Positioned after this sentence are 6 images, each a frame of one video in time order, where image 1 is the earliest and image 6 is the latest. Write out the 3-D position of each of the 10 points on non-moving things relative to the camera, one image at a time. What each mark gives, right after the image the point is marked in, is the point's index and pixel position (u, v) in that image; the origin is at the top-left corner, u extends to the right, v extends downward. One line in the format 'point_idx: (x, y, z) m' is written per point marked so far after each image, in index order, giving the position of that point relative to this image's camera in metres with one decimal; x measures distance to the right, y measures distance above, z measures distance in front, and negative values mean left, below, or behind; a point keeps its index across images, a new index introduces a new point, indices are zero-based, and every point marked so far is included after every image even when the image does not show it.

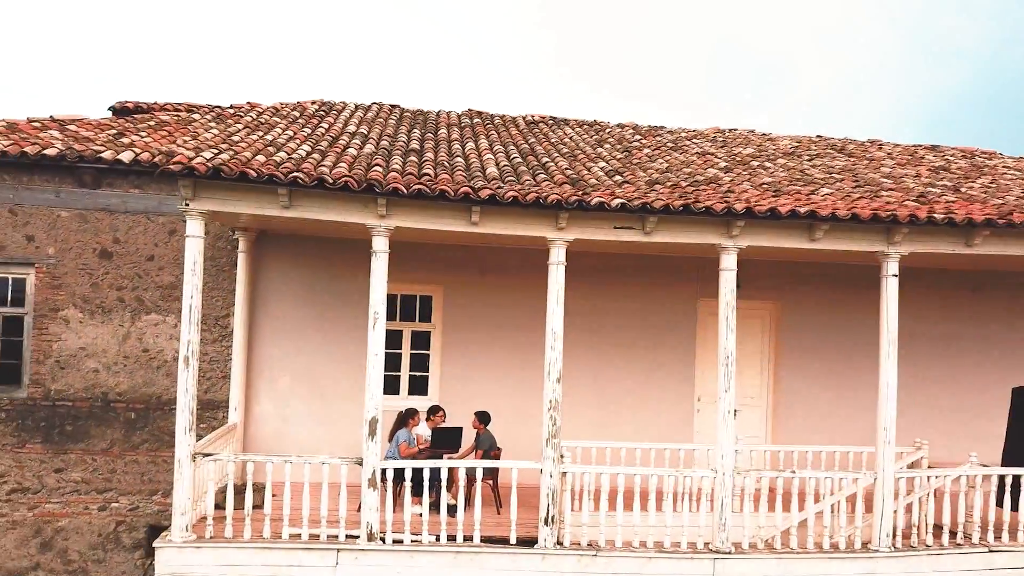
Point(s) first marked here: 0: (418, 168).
0: (-0.9, +1.1, +7.7) m
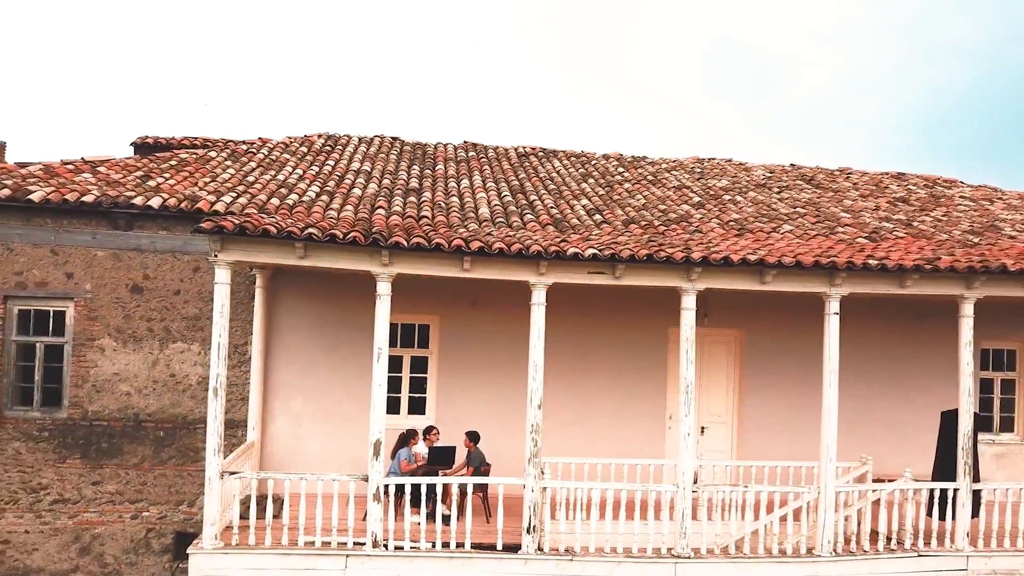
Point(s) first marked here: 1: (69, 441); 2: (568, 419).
0: (-1.0, +0.8, +8.5) m
1: (-4.3, -1.5, +8.0) m
2: (+0.6, -1.3, +8.1) m
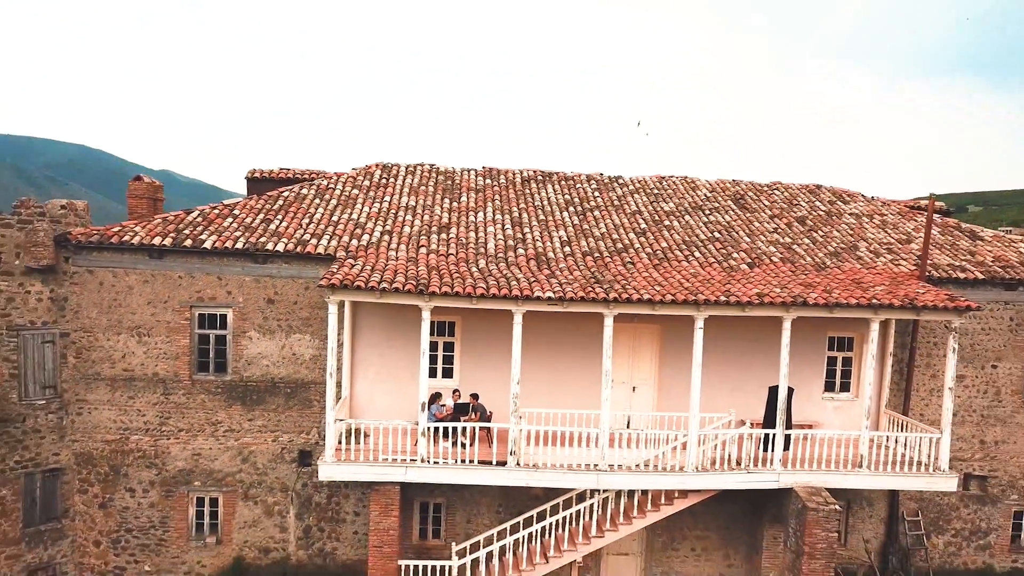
0: (-1.0, +0.7, +13.1) m
1: (-4.4, -1.7, +12.9) m
2: (+0.5, -1.5, +12.8) m
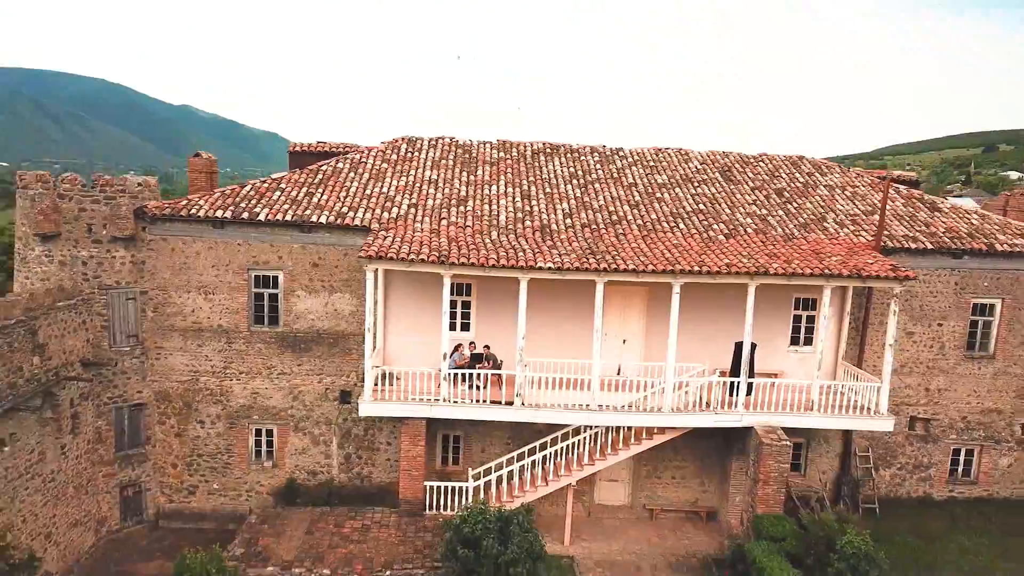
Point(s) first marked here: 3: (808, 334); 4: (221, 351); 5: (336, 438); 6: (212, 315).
0: (-0.9, +1.3, +15.2) m
1: (-4.2, -1.0, +15.3) m
2: (+0.6, -0.9, +15.0) m
3: (+5.7, -0.9, +15.9) m
4: (-5.4, -1.2, +15.2) m
5: (-3.4, -2.9, +15.6) m
6: (-5.5, -0.5, +15.1) m
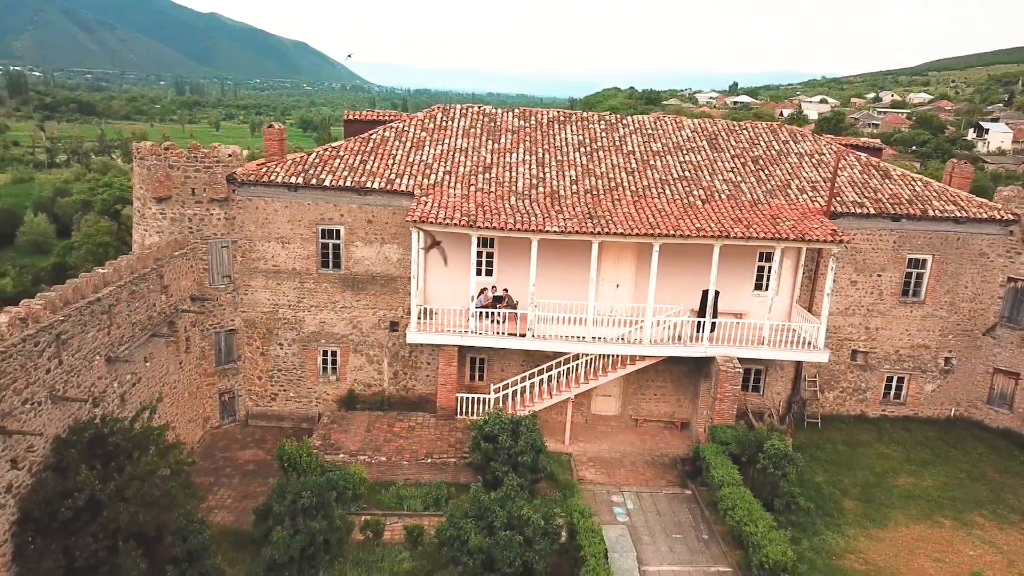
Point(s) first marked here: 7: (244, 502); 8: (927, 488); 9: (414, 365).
0: (-0.5, +2.3, +18.7) m
1: (-3.9, +0.1, +19.1) m
2: (+0.9, +0.1, +18.7) m
3: (+6.0, +0.2, +19.4) m
4: (-5.1, 0.0, +19.1) m
5: (-3.0, -1.7, +19.6) m
6: (-5.2, +0.7, +19.0) m
7: (-5.1, -4.1, +15.6) m
8: (+8.5, -4.1, +16.8) m
9: (-2.4, -1.8, +19.7) m
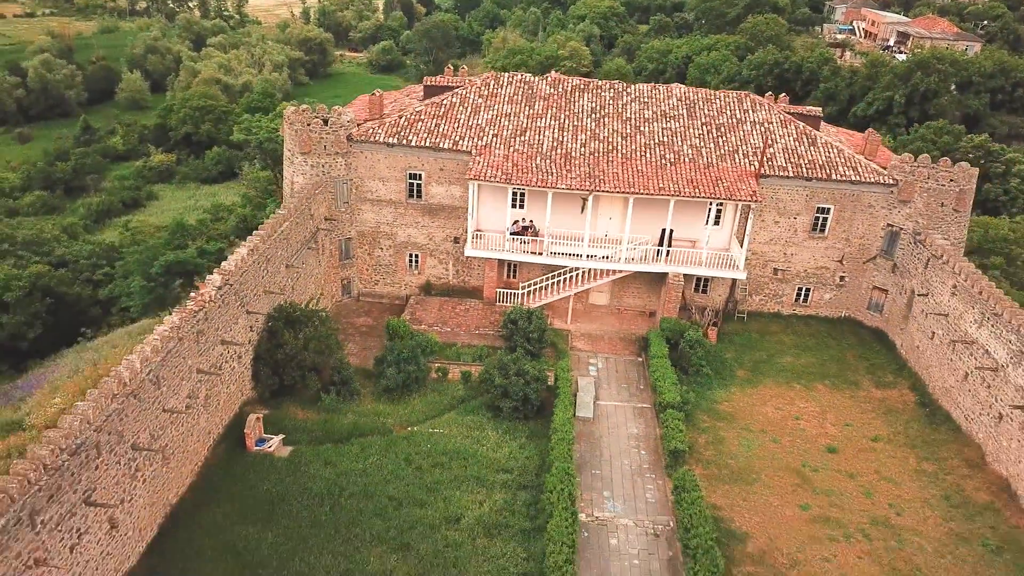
0: (+0.4, +4.7, +27.2) m
1: (-3.0, +2.7, +28.2) m
2: (+1.8, +2.4, +27.5) m
3: (+6.9, +2.3, +27.7) m
4: (-4.2, +2.6, +28.3) m
5: (-2.2, +1.0, +29.0) m
6: (-4.3, +3.3, +28.1) m
7: (-4.6, -2.0, +25.6) m
8: (+9.0, -2.4, +25.8) m
9: (-1.5, +0.8, +29.0) m
